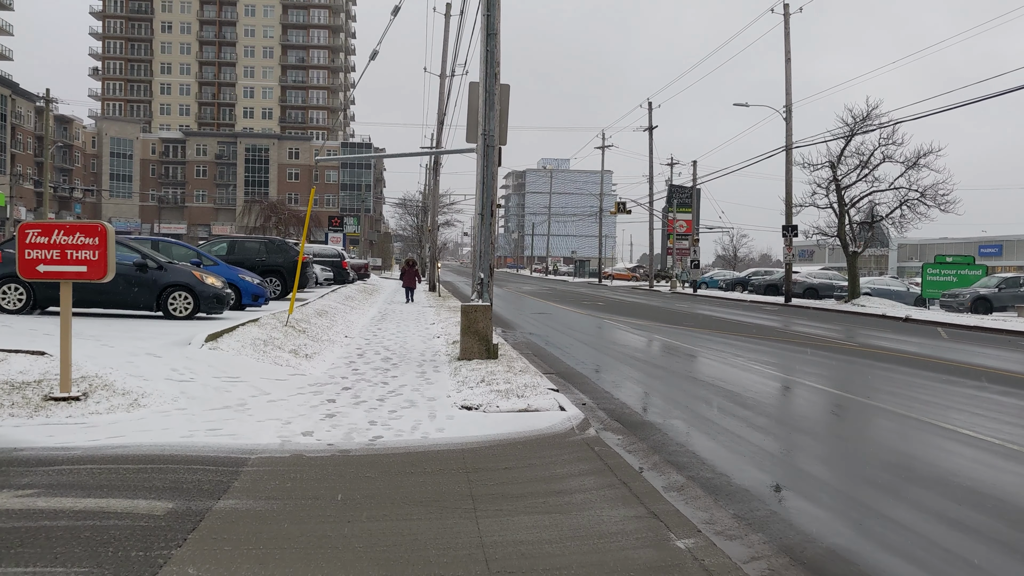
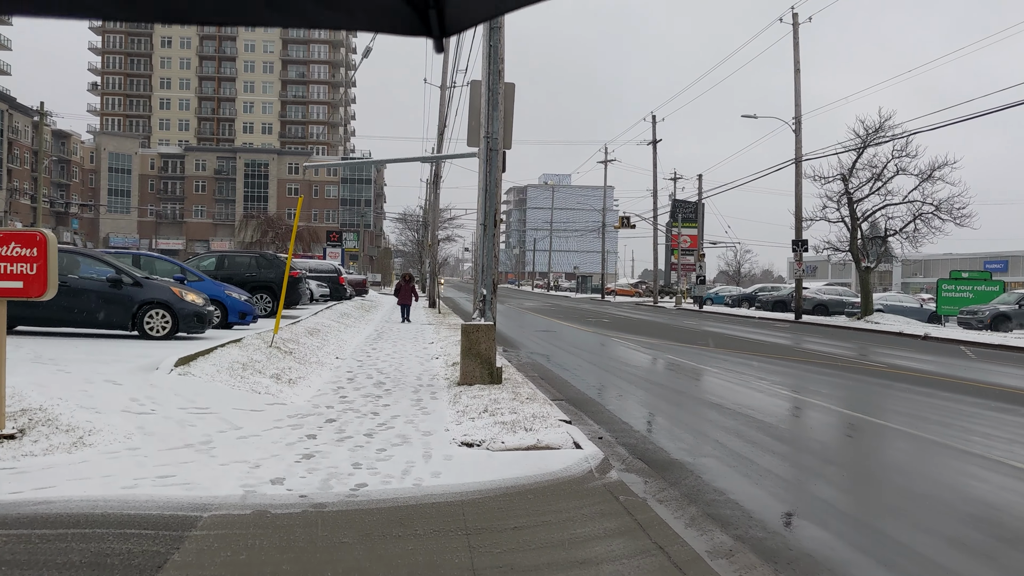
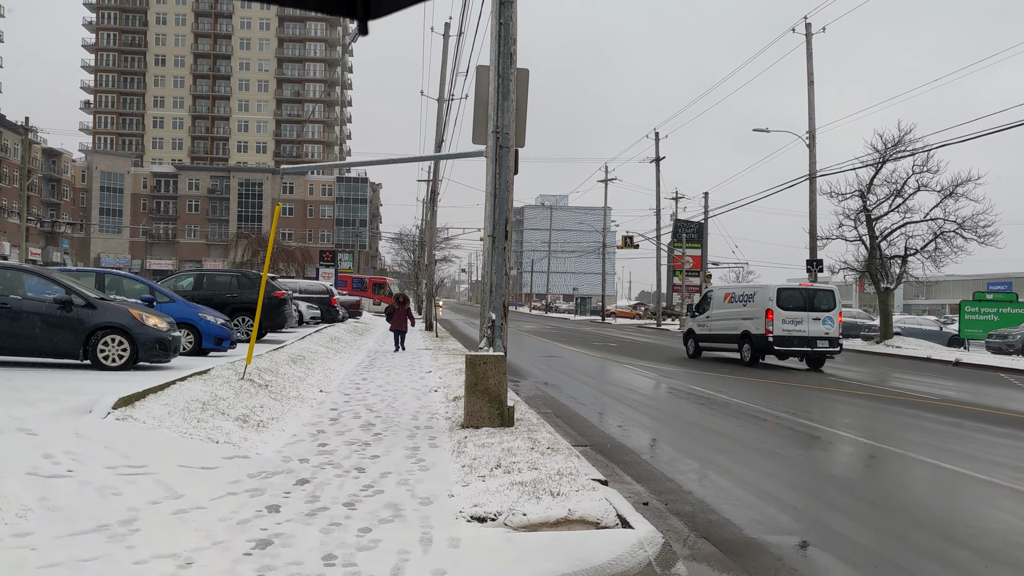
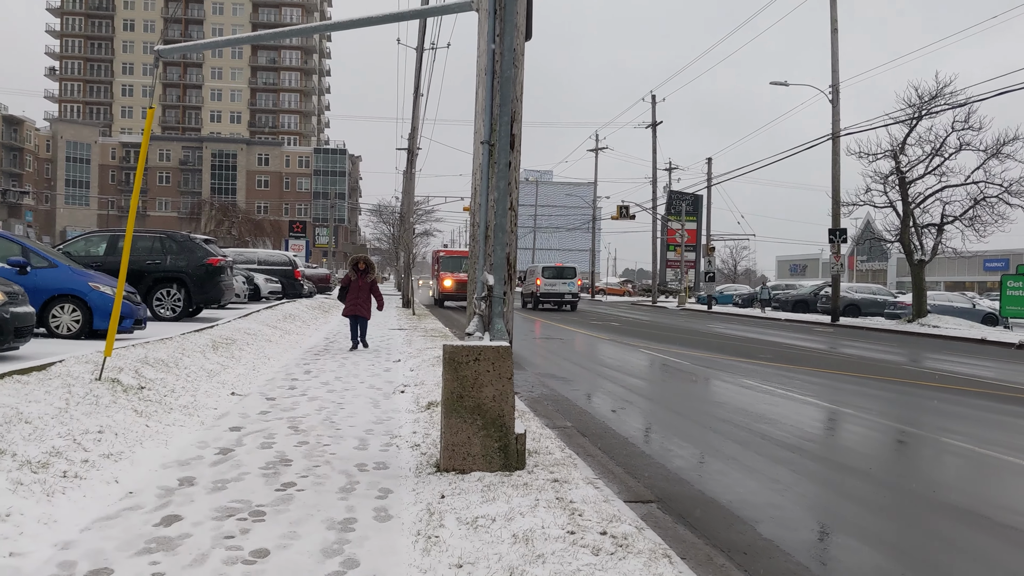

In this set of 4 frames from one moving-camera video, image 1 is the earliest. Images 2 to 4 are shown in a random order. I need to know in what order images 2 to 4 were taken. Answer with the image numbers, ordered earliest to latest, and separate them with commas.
2, 3, 4
